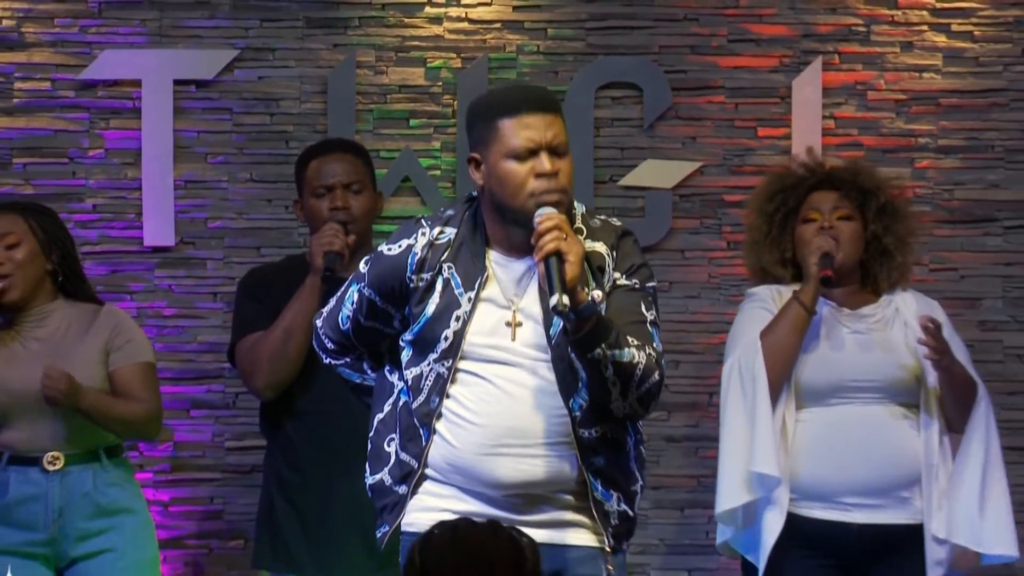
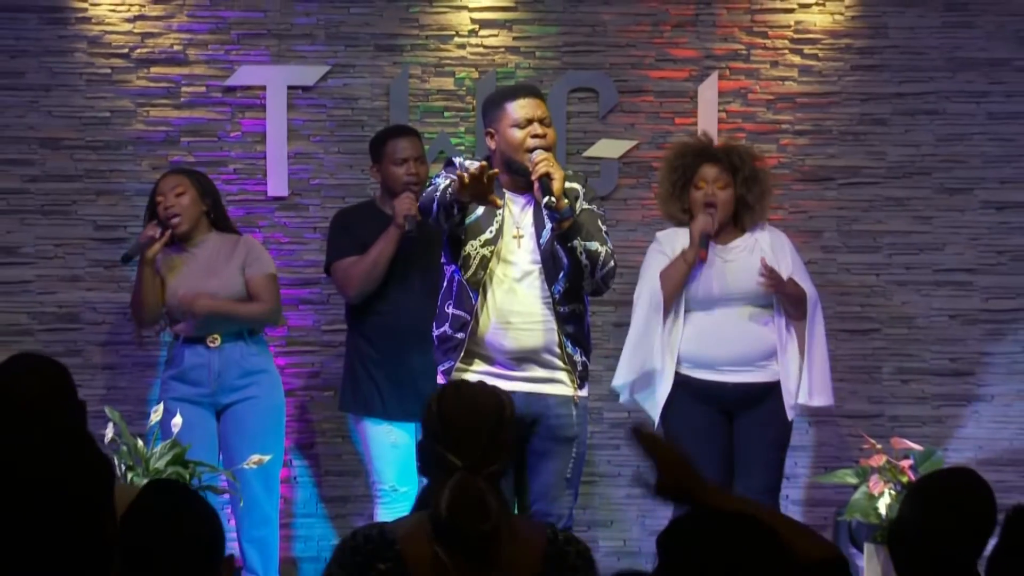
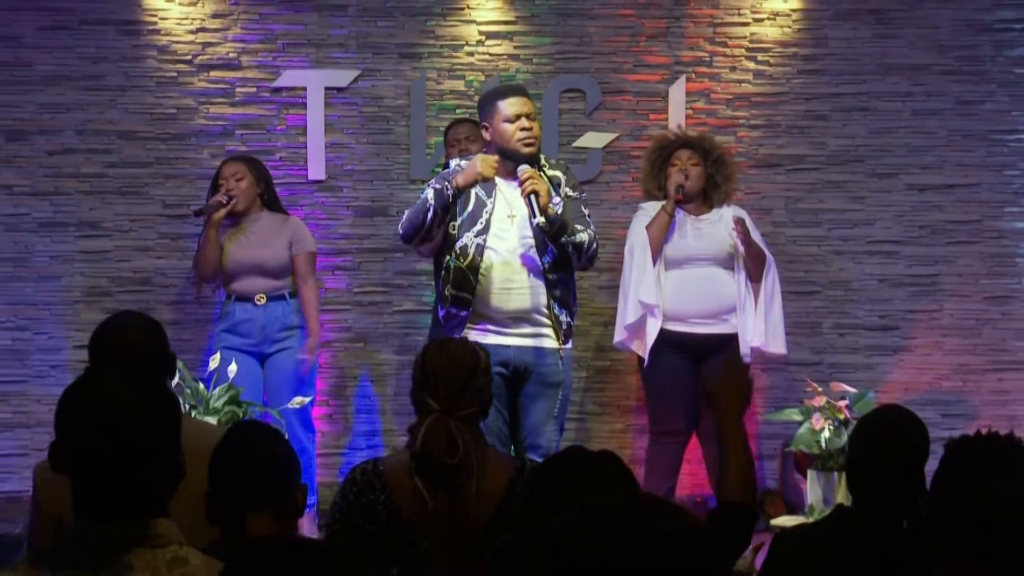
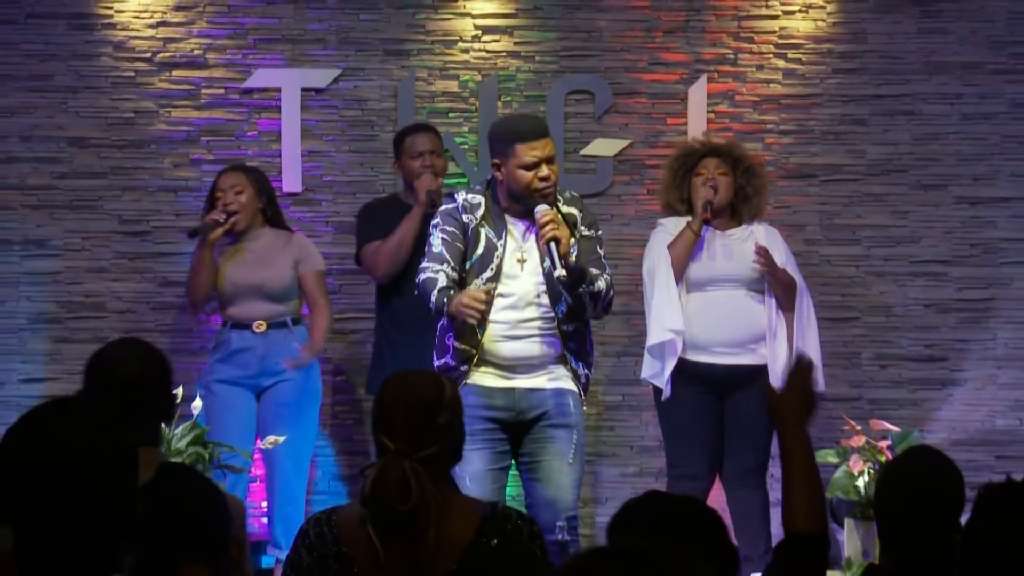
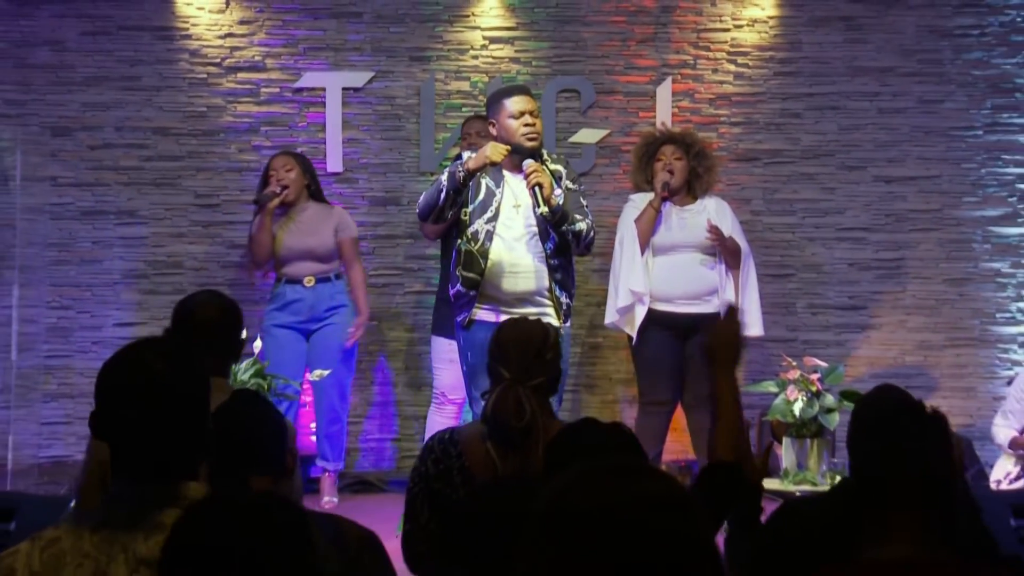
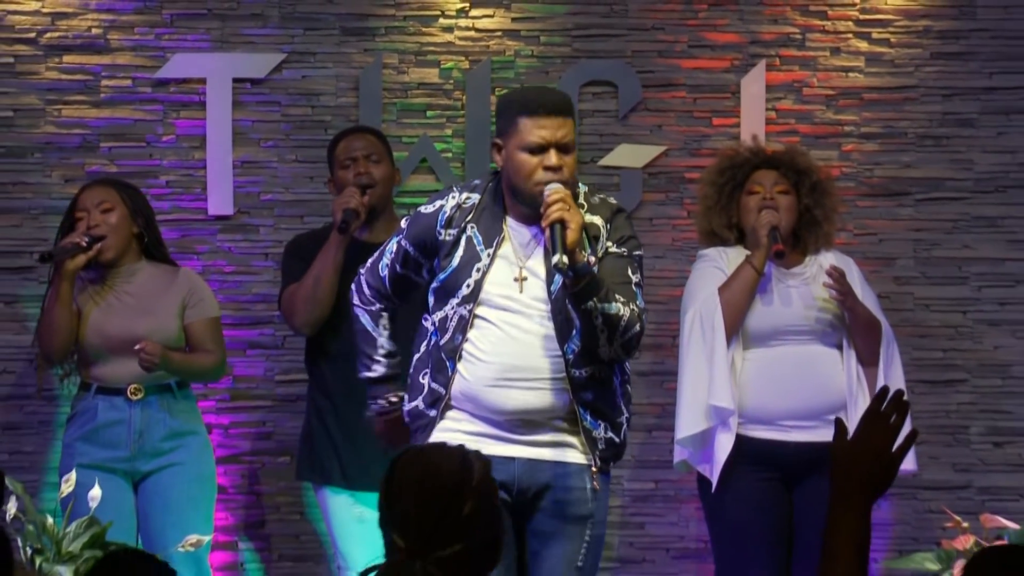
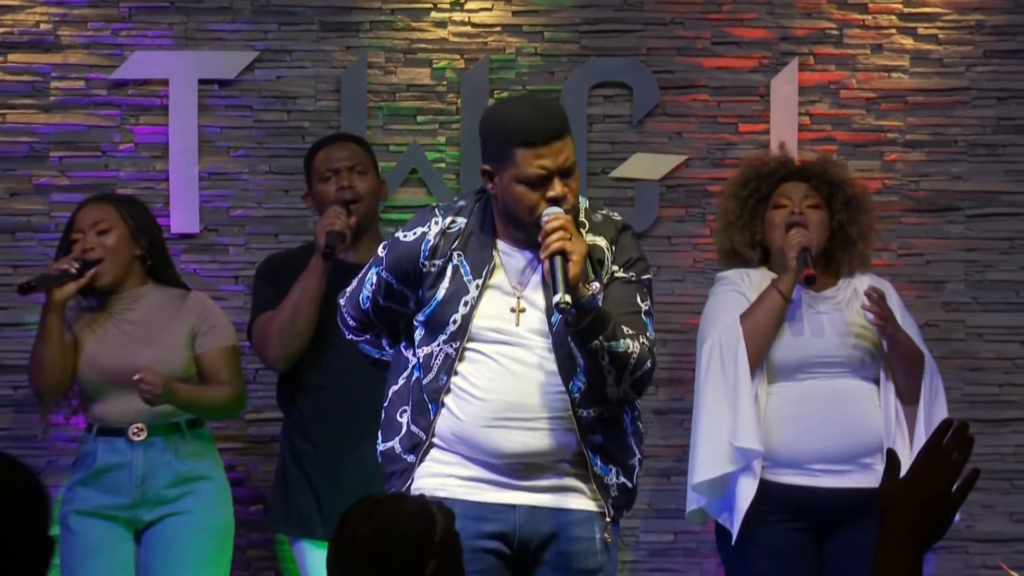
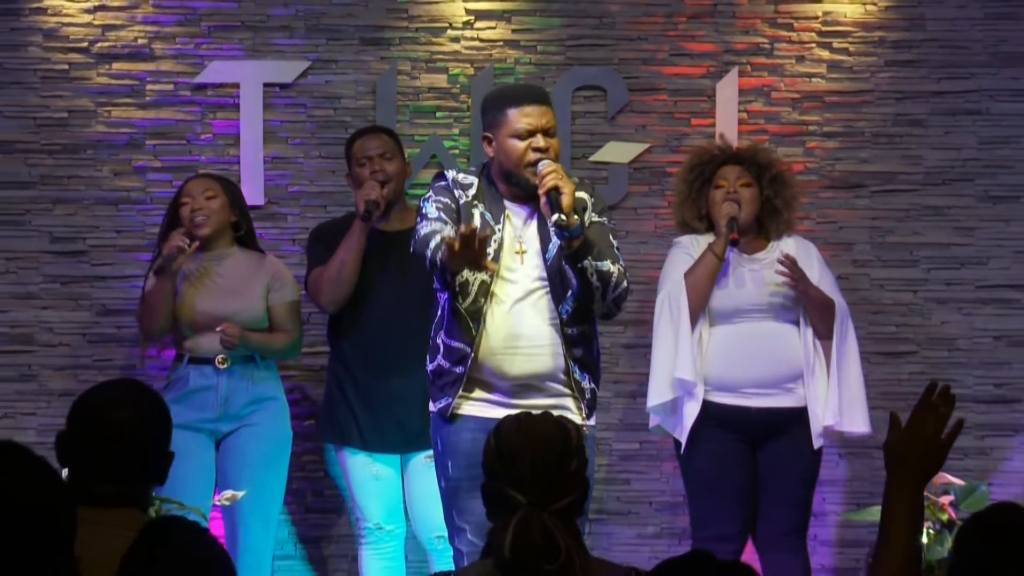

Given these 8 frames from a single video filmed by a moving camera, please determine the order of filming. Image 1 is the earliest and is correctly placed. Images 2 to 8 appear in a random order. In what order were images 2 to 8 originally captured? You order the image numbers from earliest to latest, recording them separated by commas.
7, 6, 8, 2, 4, 3, 5
